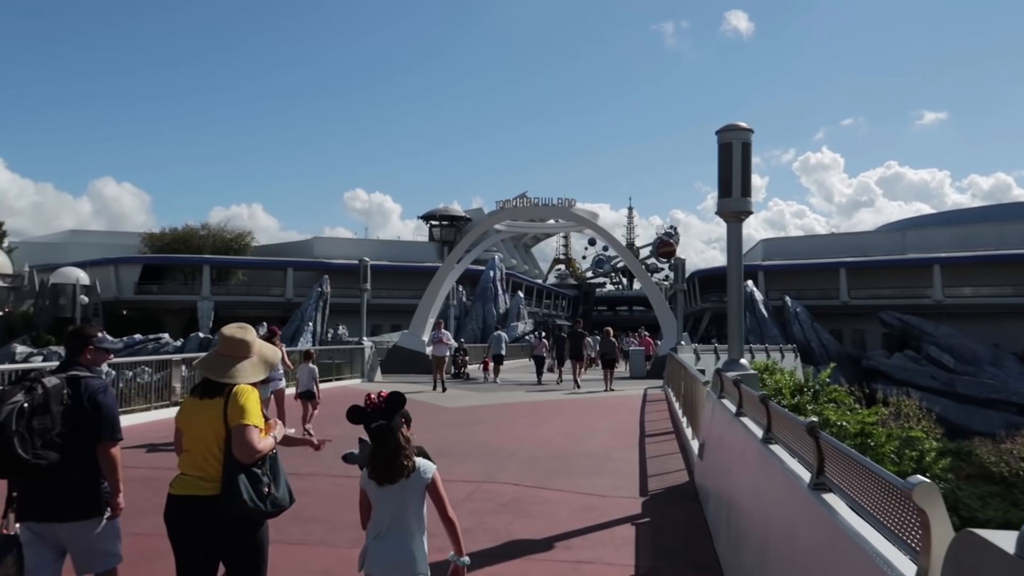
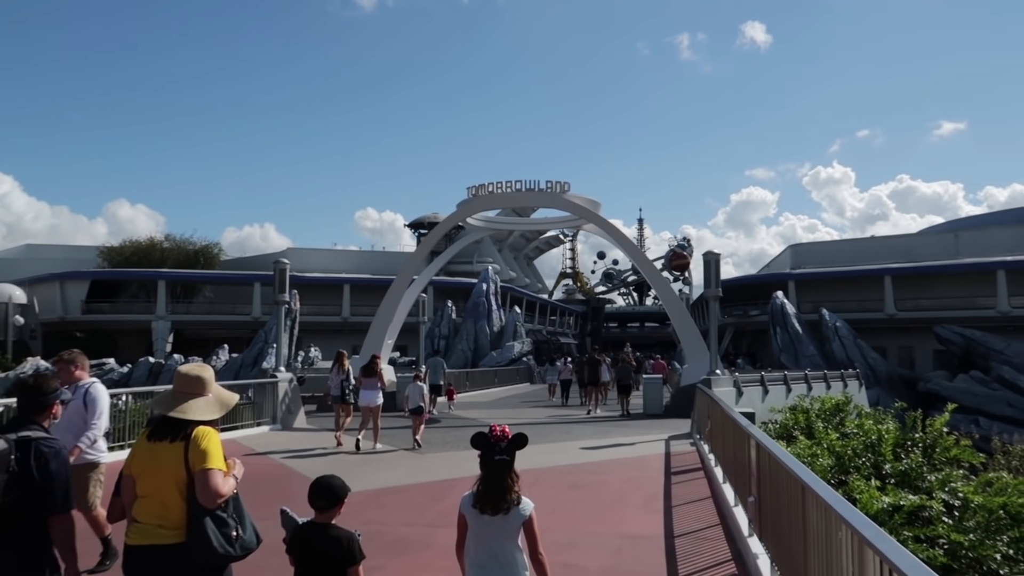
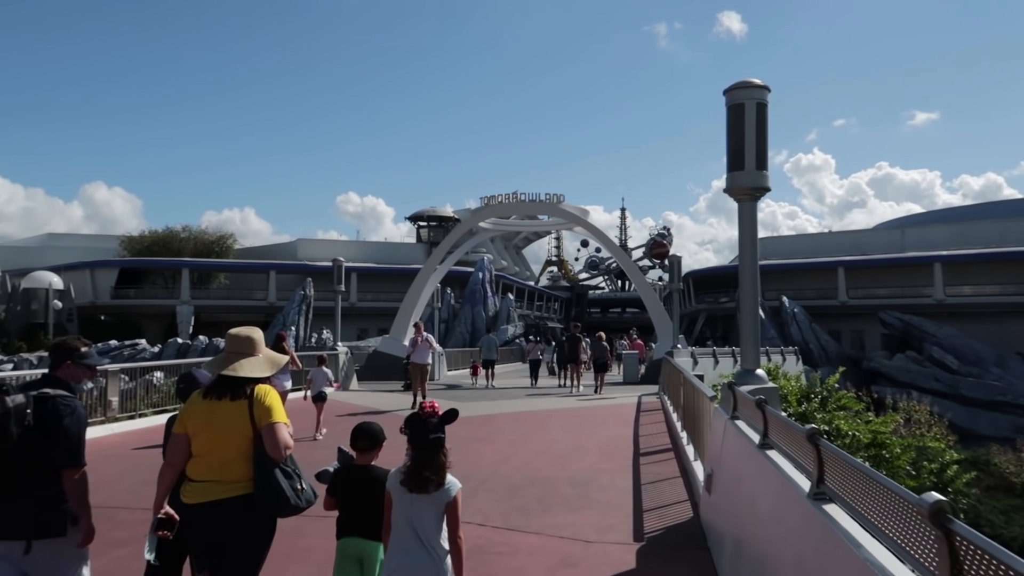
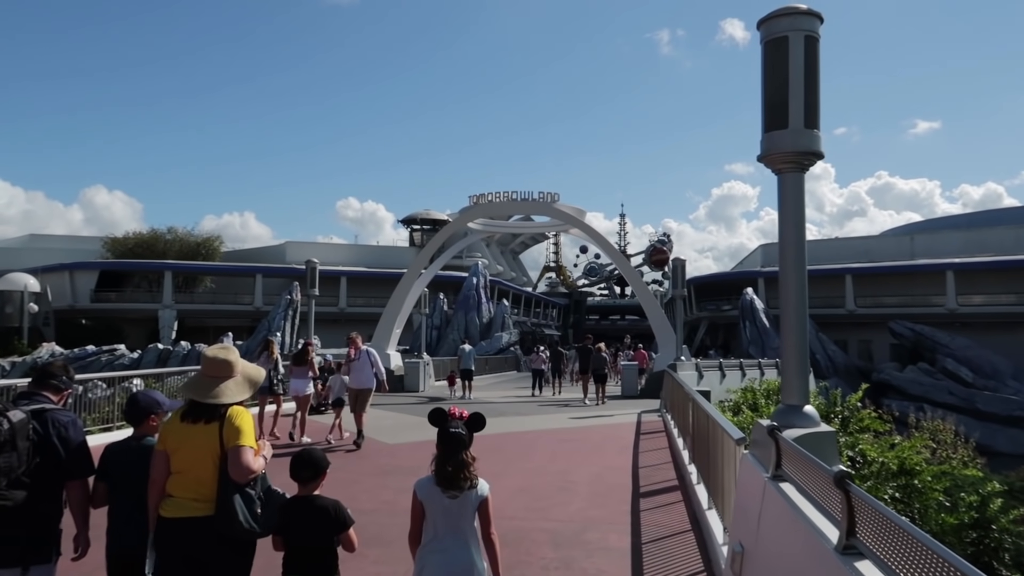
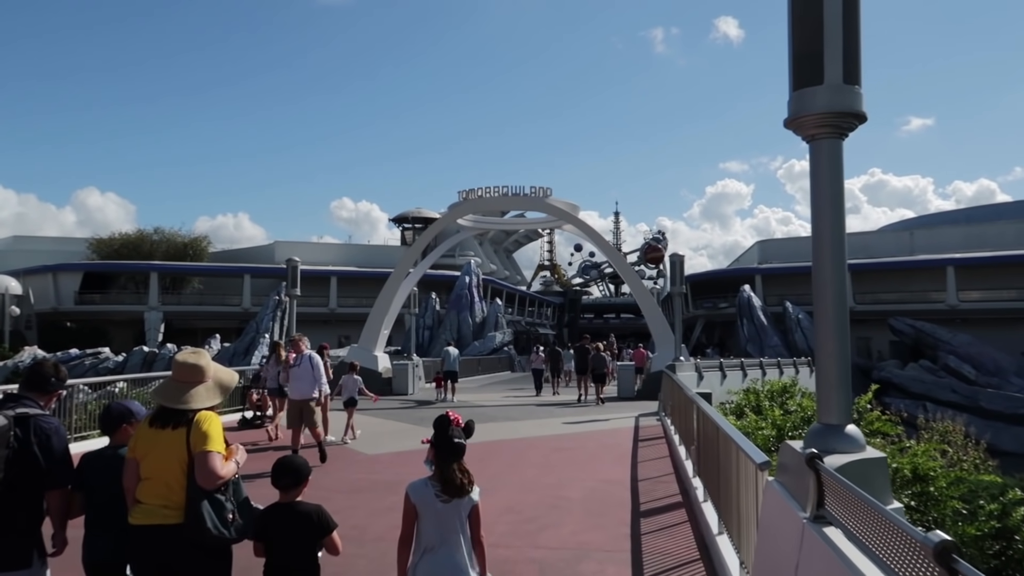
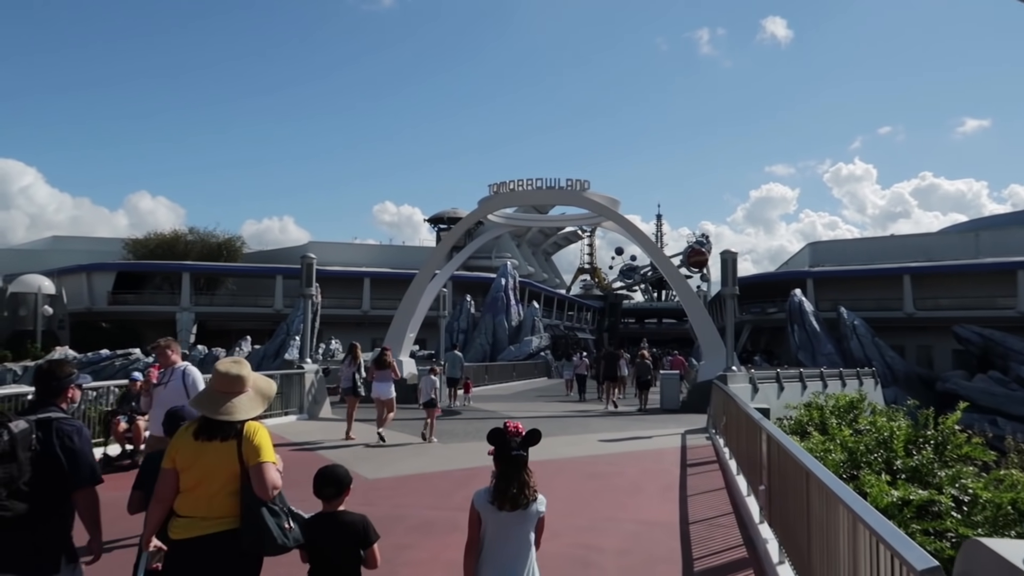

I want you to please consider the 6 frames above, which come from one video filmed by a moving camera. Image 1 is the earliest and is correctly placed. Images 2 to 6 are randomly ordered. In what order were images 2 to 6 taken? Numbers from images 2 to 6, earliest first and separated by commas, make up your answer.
3, 4, 5, 6, 2
